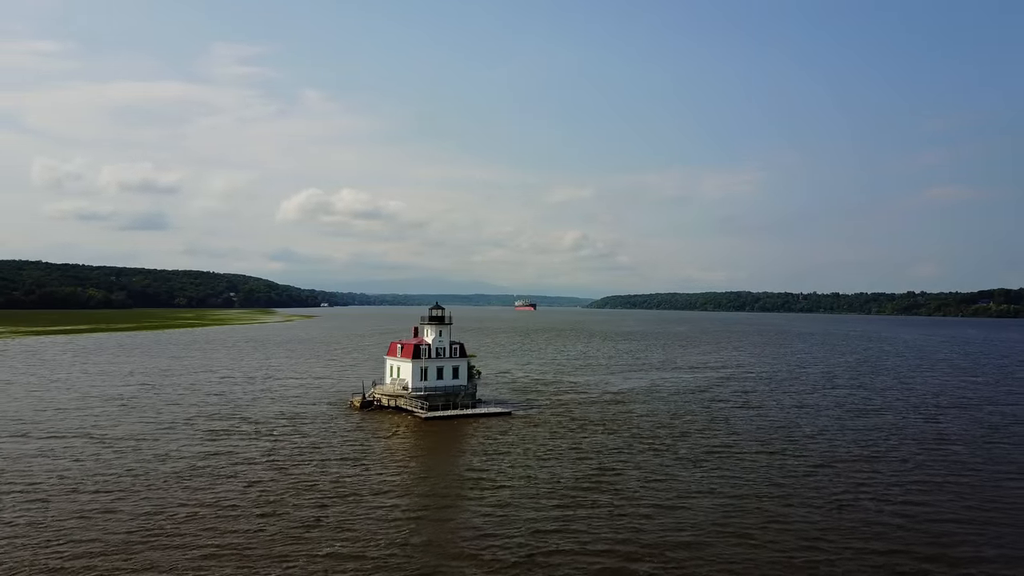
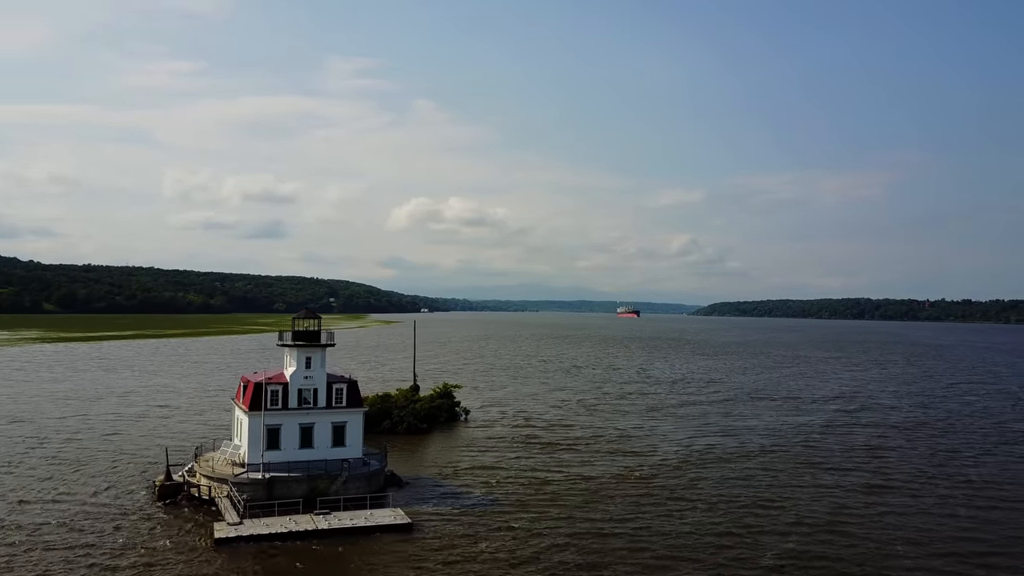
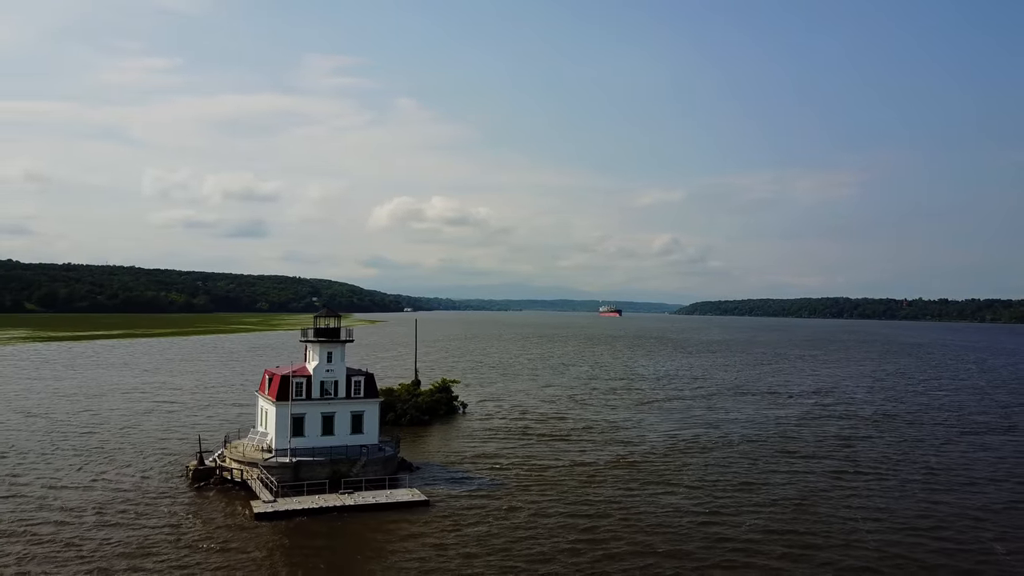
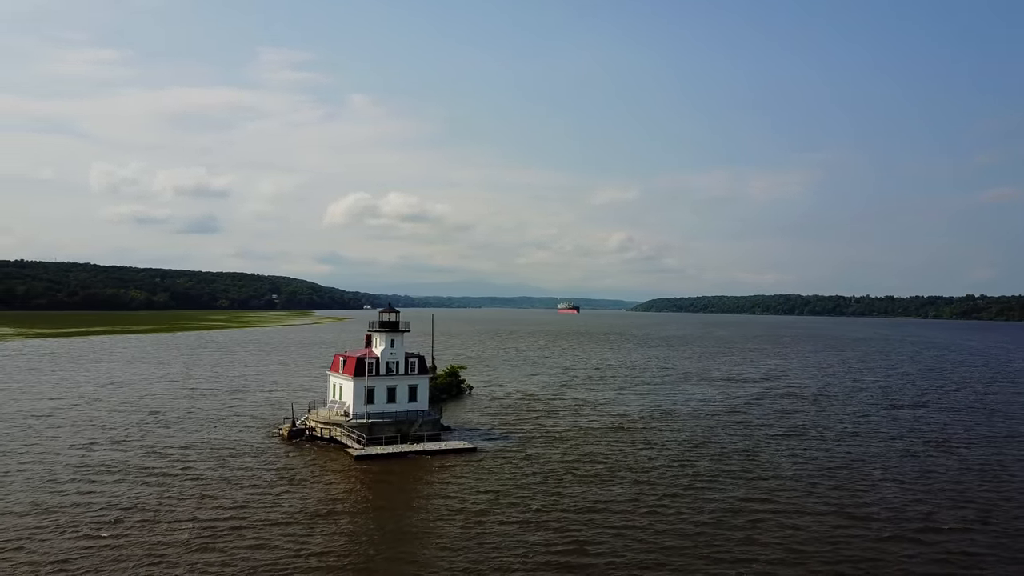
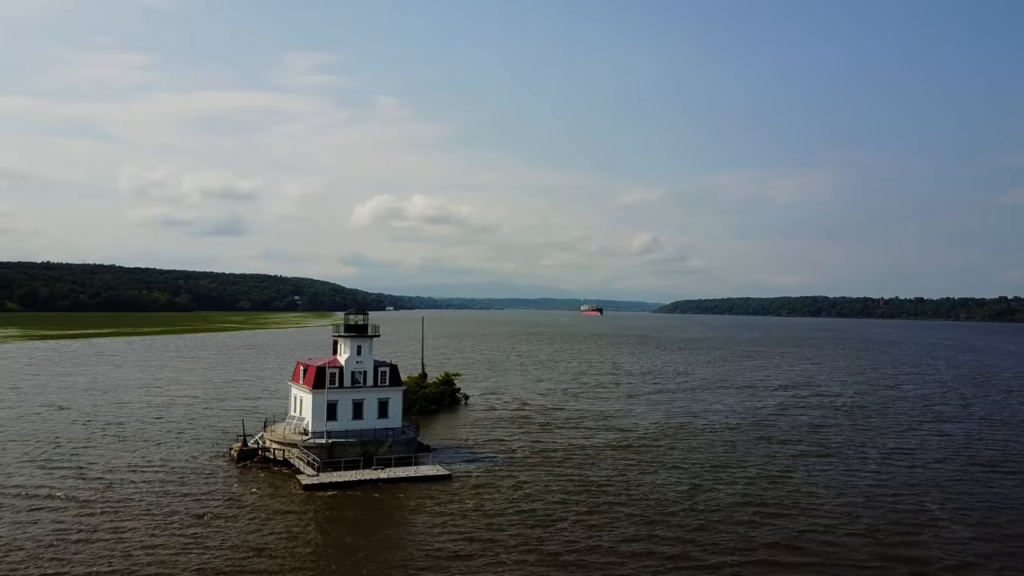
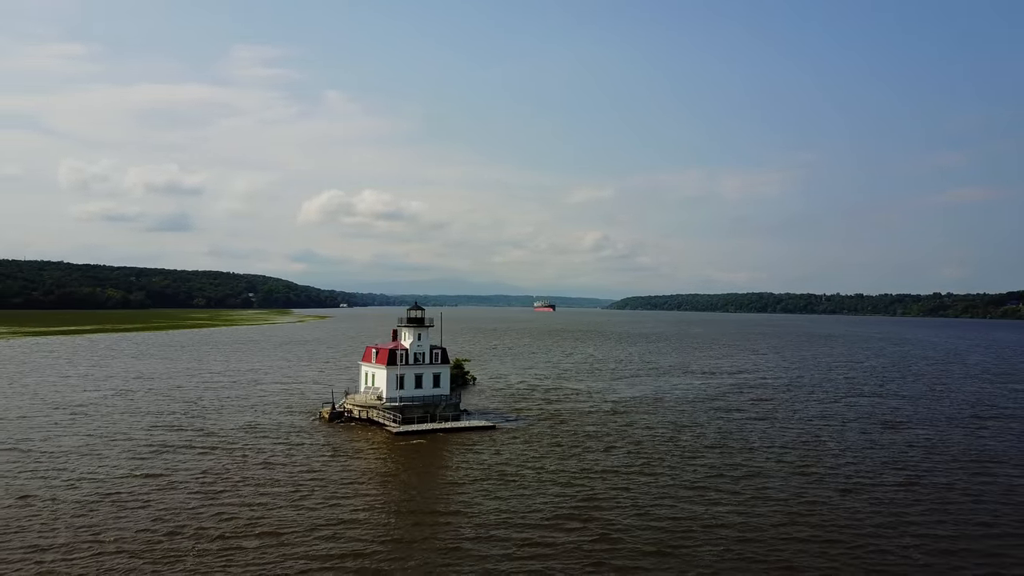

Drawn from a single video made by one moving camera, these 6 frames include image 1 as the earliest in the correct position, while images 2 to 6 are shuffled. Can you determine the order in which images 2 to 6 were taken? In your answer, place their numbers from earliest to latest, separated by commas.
6, 4, 5, 3, 2
